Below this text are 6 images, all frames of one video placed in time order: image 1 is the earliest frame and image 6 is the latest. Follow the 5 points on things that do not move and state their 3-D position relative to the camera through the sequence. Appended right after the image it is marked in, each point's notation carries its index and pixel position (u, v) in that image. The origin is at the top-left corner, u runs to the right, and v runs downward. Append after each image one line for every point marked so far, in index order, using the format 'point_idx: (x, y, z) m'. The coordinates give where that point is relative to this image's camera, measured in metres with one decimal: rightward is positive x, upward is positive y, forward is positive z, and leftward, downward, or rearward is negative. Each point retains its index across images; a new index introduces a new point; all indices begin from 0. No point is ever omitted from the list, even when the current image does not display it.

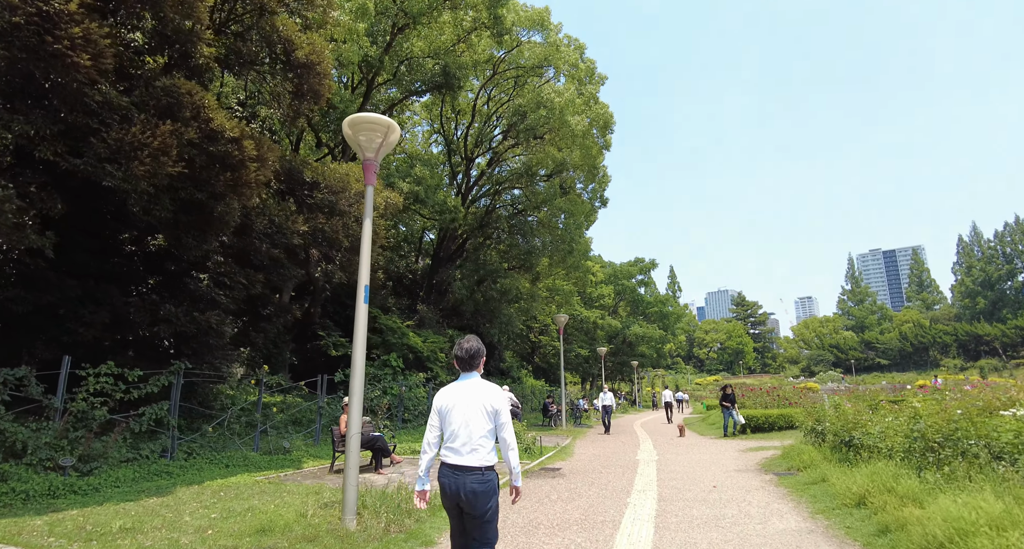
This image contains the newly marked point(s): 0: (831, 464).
0: (+4.9, -2.9, +7.9) m
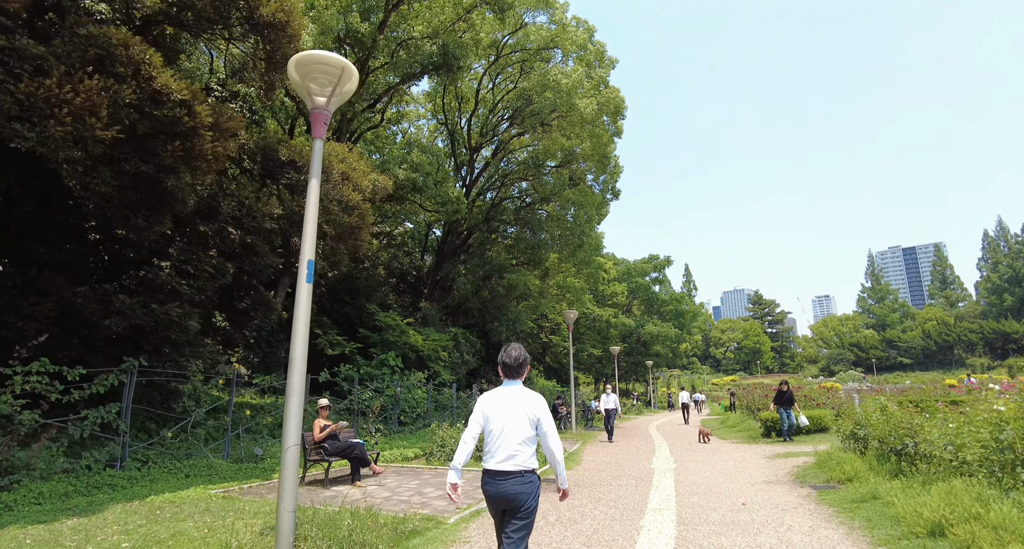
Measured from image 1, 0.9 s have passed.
0: (+4.8, -2.7, +6.7) m
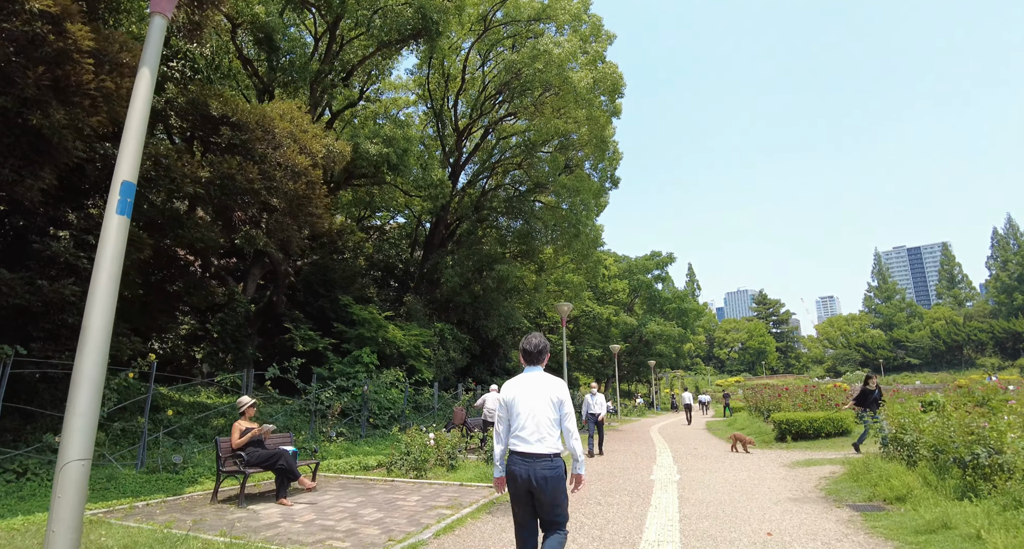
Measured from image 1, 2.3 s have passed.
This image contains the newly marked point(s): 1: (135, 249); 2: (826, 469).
0: (+4.4, -2.2, +5.2) m
1: (-5.6, +0.4, +7.7) m
2: (+5.1, -3.1, +8.2) m
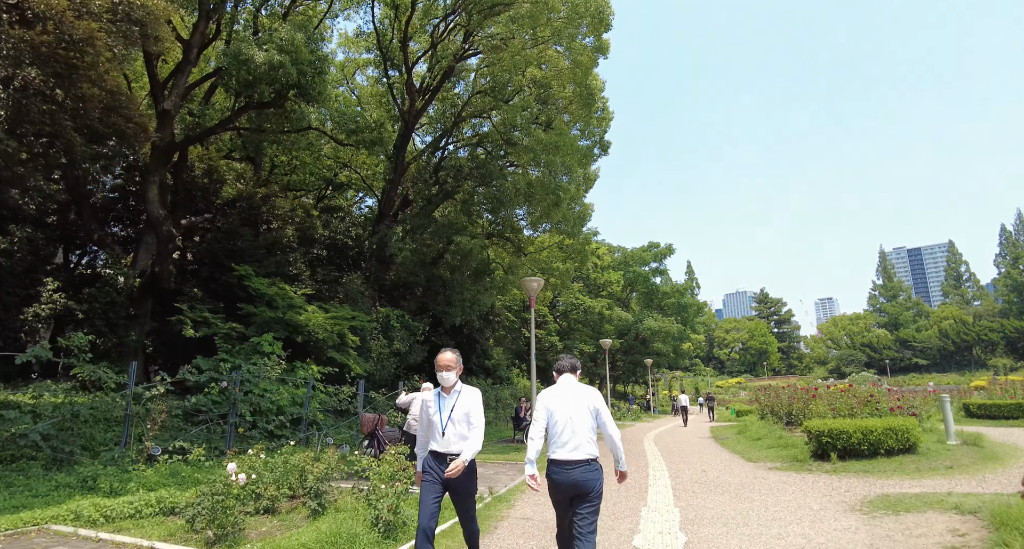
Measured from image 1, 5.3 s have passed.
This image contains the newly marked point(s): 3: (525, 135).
0: (+3.3, -1.4, +1.6) m
1: (-6.7, +1.3, +4.1) m
2: (+3.9, -2.3, +4.7) m
3: (+0.5, +4.5, +17.1) m
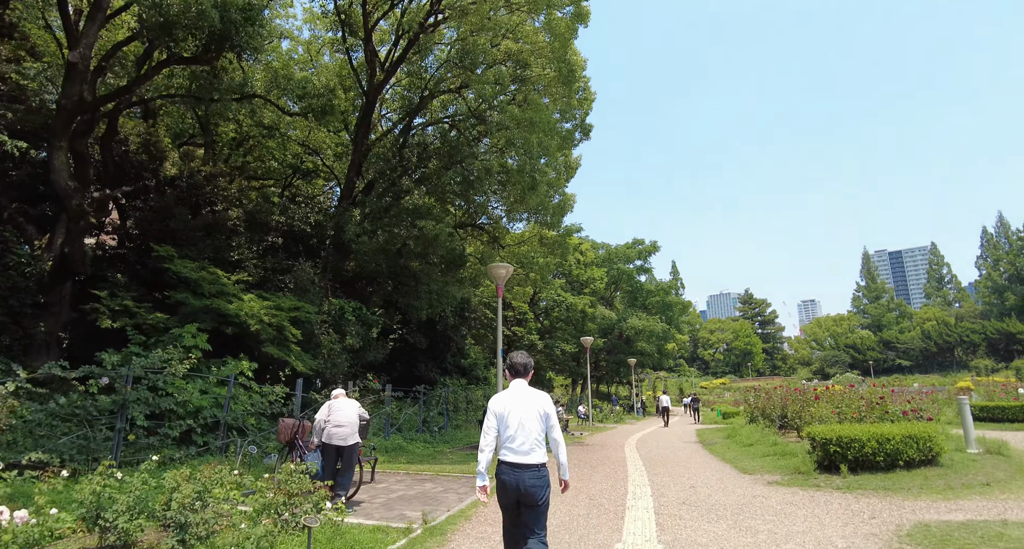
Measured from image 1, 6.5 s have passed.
0: (+2.8, -1.1, +0.3) m
1: (-7.3, +1.6, +2.4) m
2: (+3.4, -2.0, +3.3) m
3: (-0.4, +4.8, +15.6) m
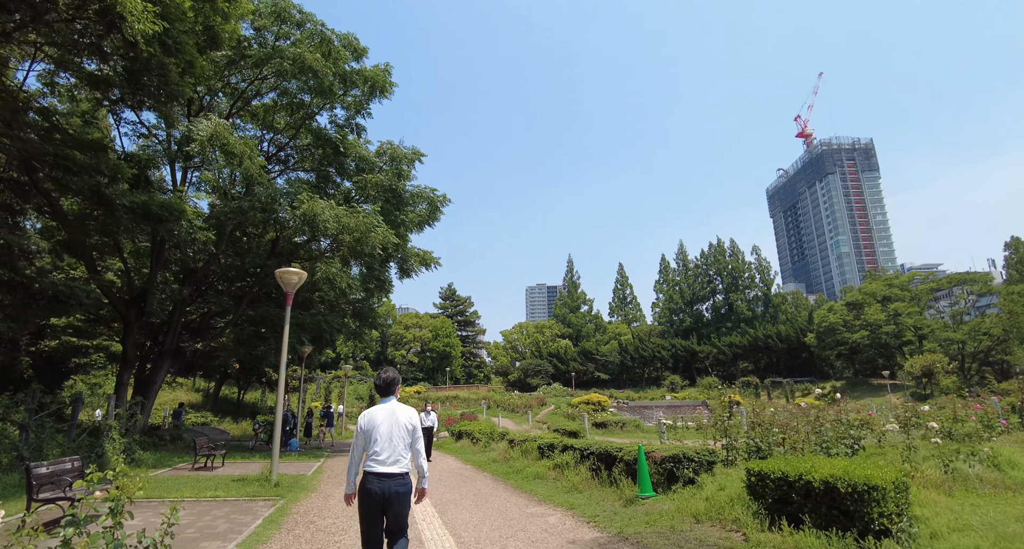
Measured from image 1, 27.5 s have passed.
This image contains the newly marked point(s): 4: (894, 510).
0: (+2.0, -1.8, +1.6) m
1: (-8.0, +1.5, +3.1) m
2: (+2.3, -2.7, +4.7) m
3: (-1.8, +4.5, +16.6) m
4: (+2.8, -1.9, +3.9) m
